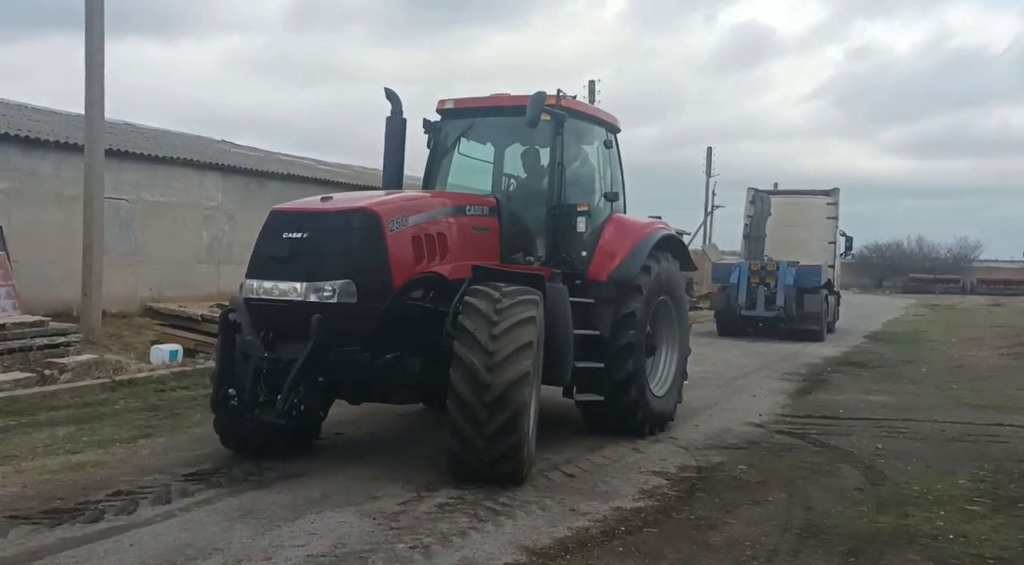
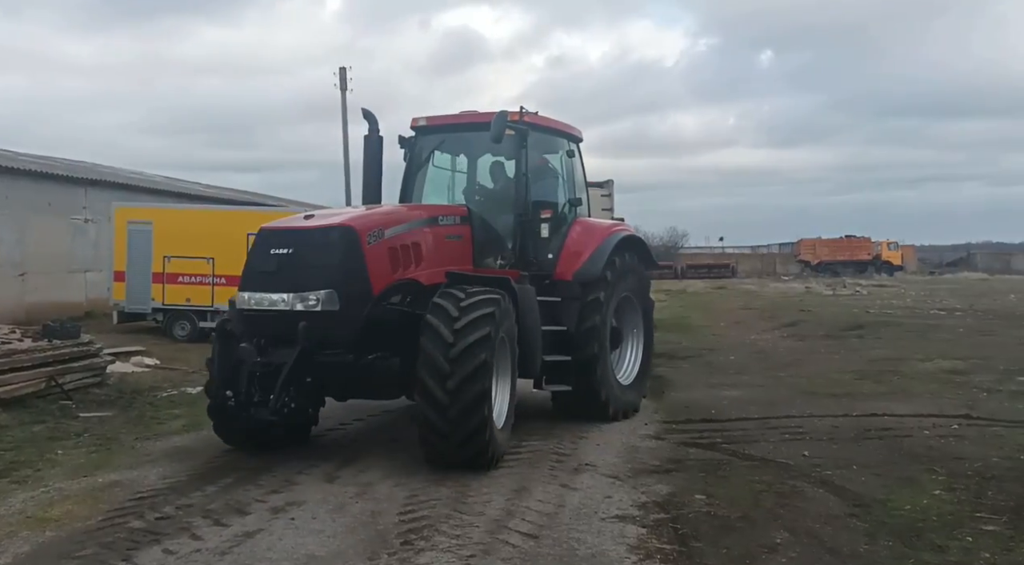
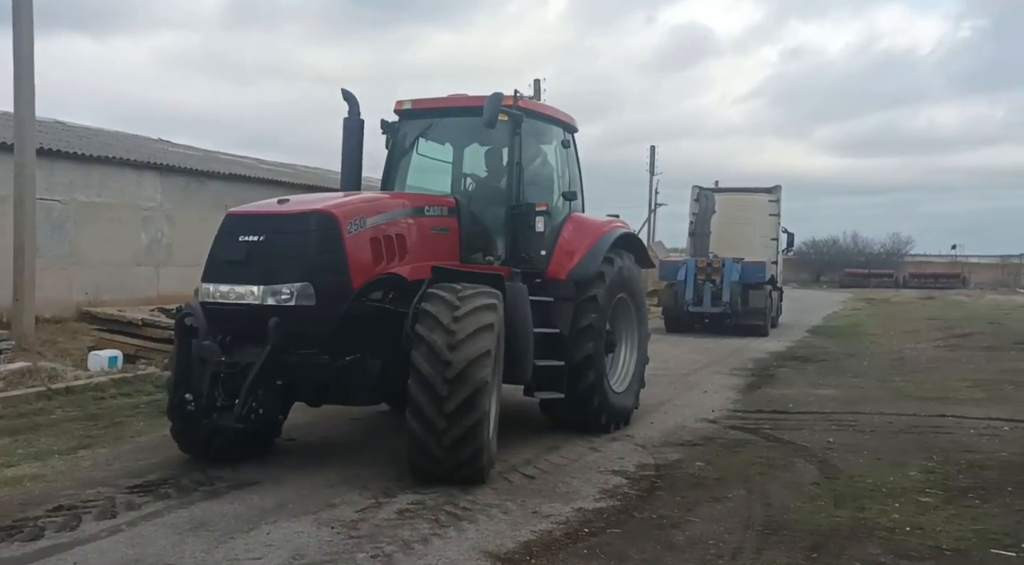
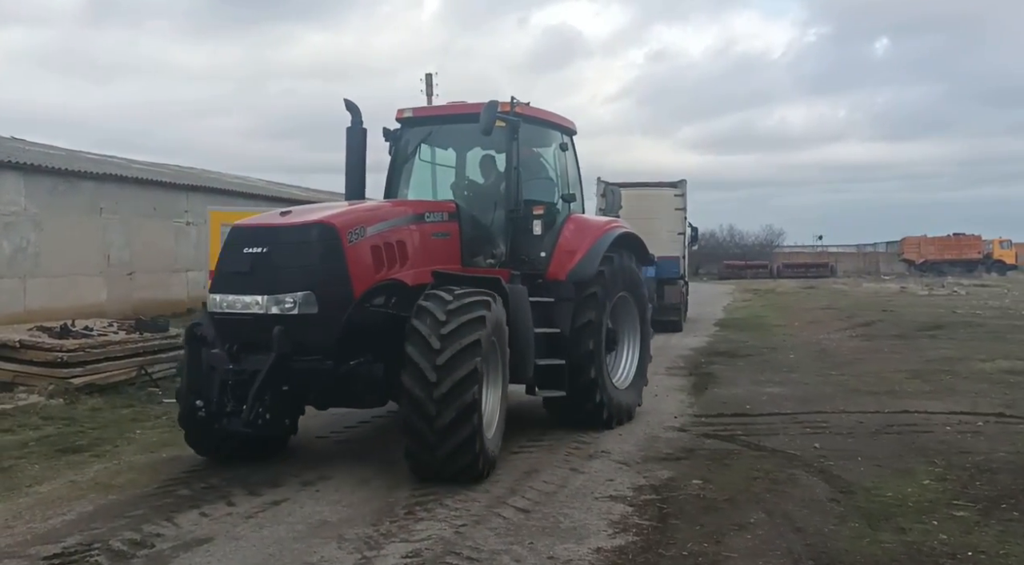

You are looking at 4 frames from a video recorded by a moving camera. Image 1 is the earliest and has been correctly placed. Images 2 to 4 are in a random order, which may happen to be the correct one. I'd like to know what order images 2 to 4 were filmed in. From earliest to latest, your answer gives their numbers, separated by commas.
3, 4, 2
